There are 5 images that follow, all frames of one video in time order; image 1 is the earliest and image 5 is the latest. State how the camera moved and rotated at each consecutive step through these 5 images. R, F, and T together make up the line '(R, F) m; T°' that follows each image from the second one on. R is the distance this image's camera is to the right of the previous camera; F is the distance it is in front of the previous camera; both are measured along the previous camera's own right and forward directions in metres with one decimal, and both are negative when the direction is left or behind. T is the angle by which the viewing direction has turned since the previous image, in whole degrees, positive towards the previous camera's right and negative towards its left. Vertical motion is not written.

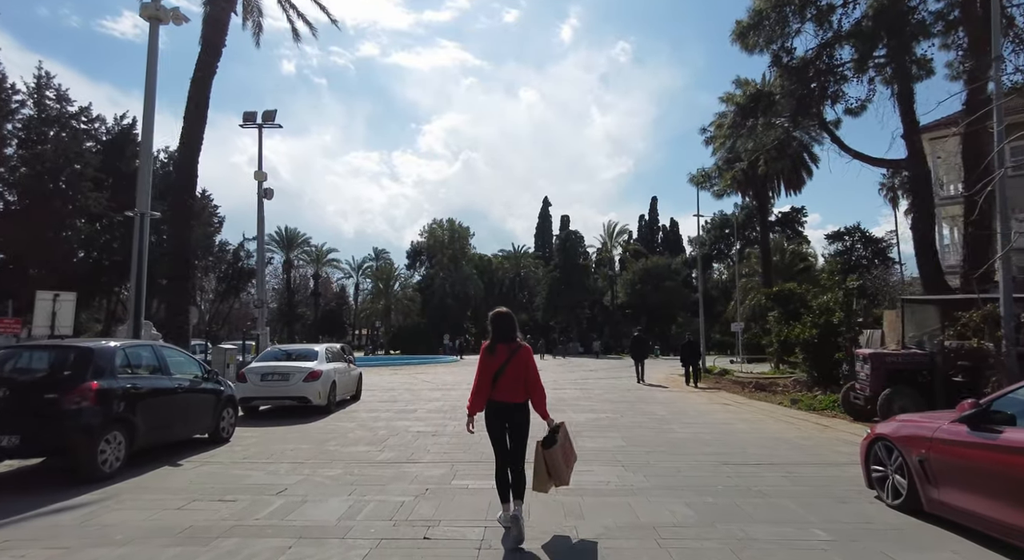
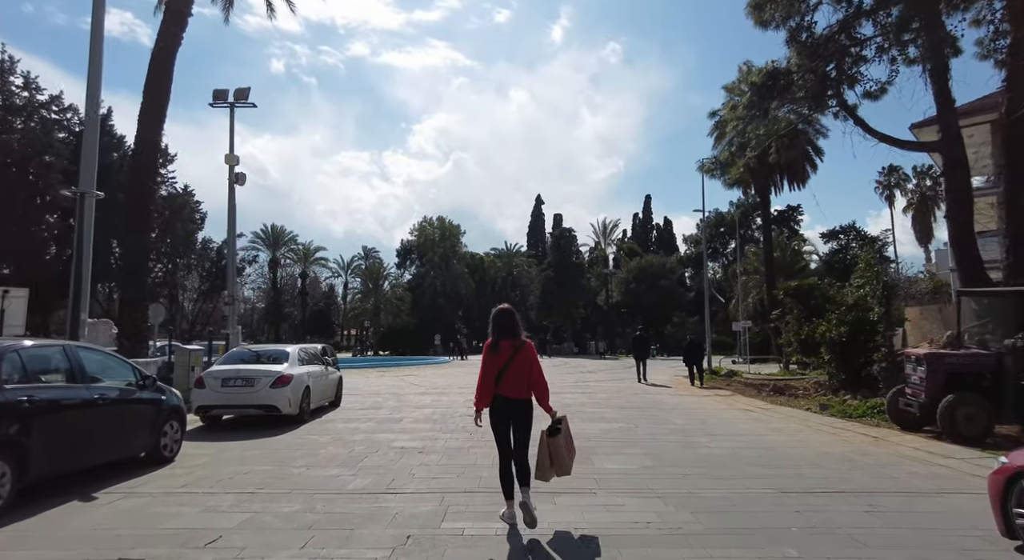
(-0.2, +1.5) m; +1°
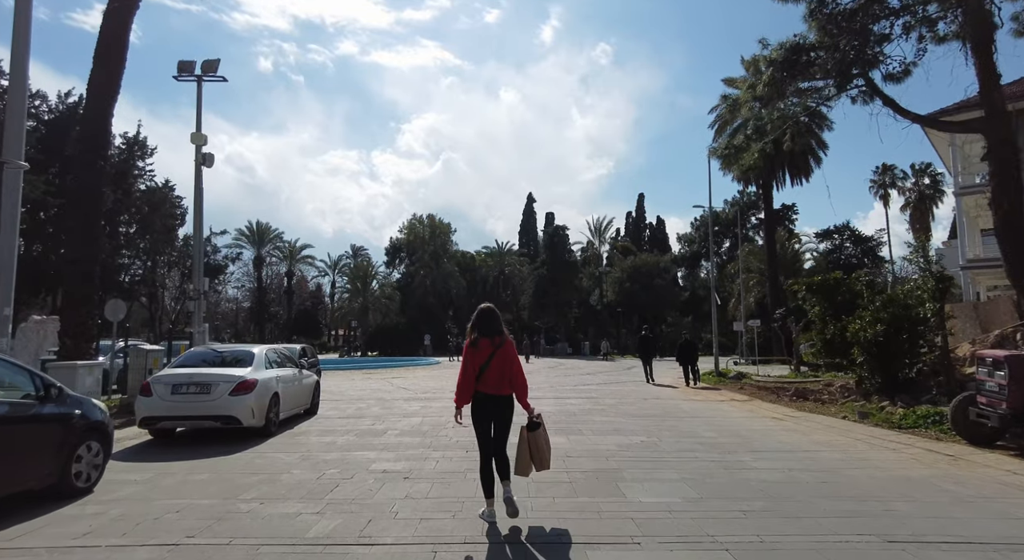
(-0.2, +1.6) m; +1°
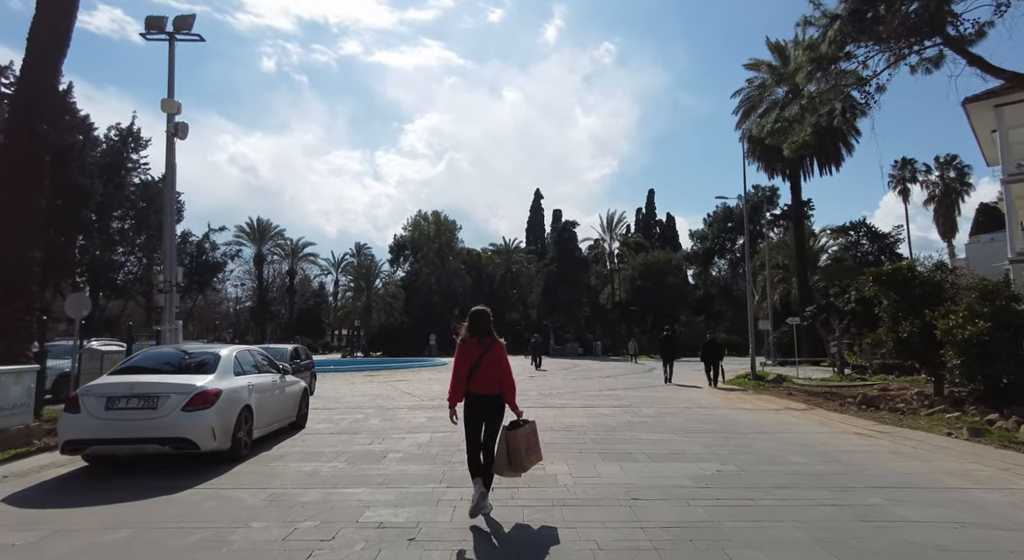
(-0.4, +2.1) m; 0°
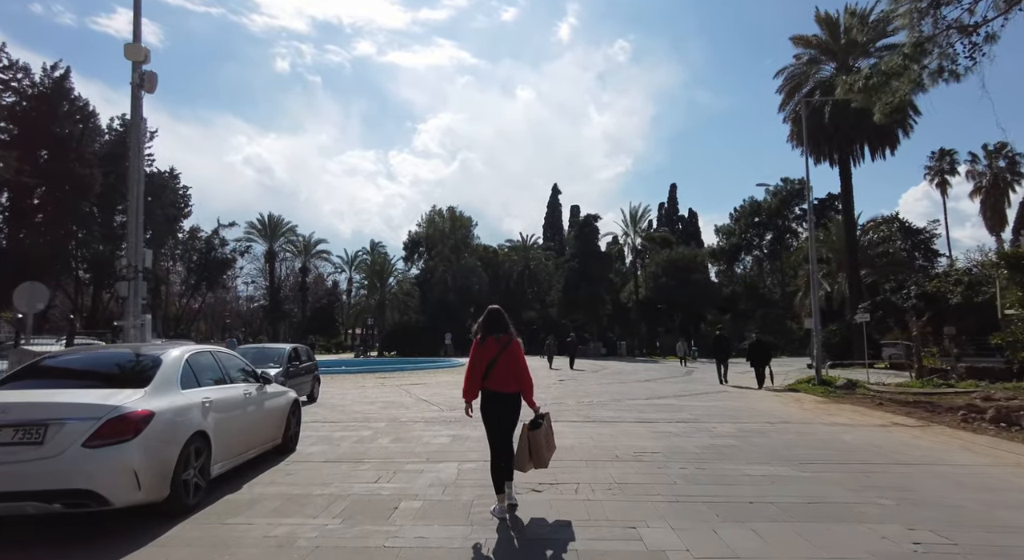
(-0.5, +2.5) m; -1°
